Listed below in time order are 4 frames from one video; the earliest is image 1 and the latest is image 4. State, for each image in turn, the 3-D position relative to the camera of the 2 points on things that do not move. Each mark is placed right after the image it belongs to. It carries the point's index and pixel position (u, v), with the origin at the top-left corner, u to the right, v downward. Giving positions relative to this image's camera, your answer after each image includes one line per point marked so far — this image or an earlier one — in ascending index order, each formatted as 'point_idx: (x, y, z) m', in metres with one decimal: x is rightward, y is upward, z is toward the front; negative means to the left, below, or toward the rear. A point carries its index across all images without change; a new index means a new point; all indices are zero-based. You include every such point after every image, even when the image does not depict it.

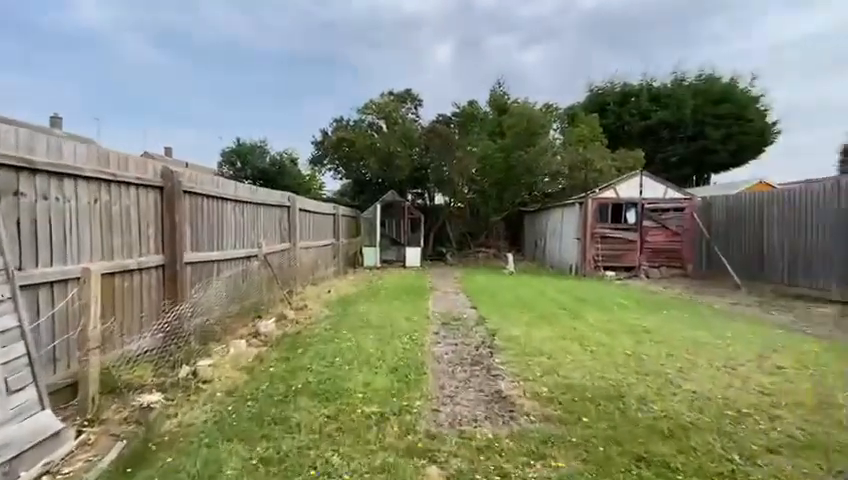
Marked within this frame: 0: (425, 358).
0: (0.0, -1.5, +4.8) m
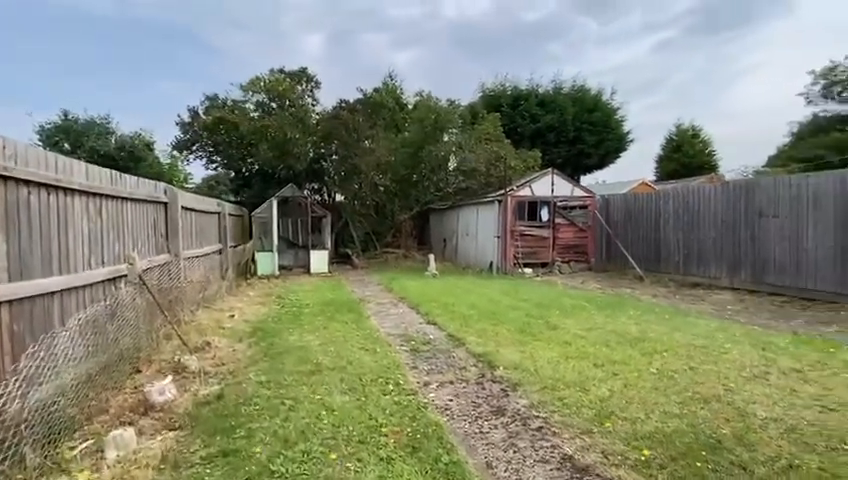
0: (+0.1, -1.5, +3.4) m
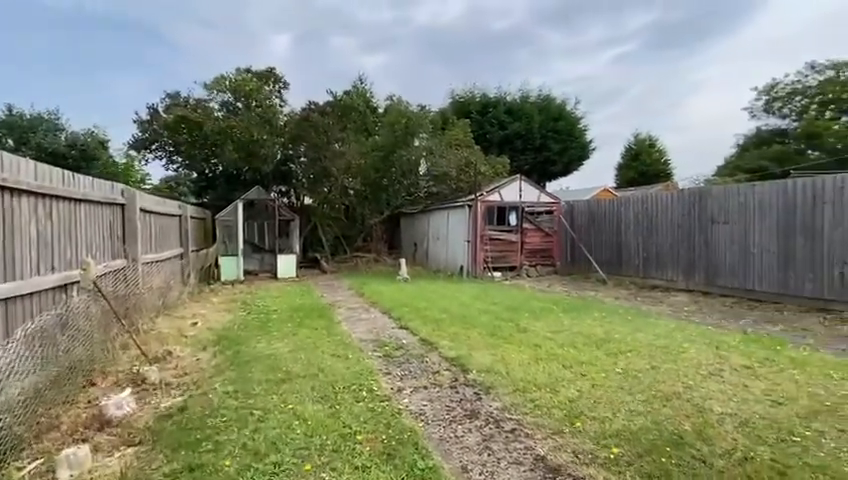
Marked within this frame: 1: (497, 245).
0: (-0.1, -1.6, +3.4) m
1: (+2.4, -0.2, +13.2) m
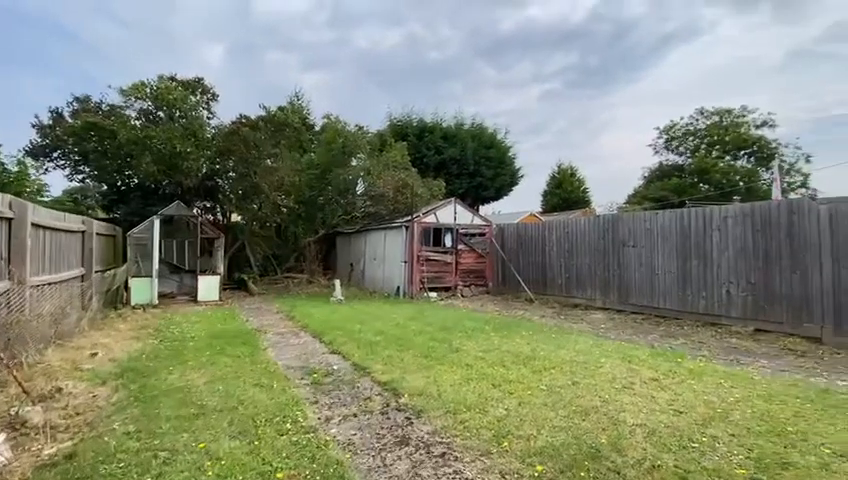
0: (-0.7, -1.8, +3.3) m
1: (+0.3, -0.9, +13.4) m
